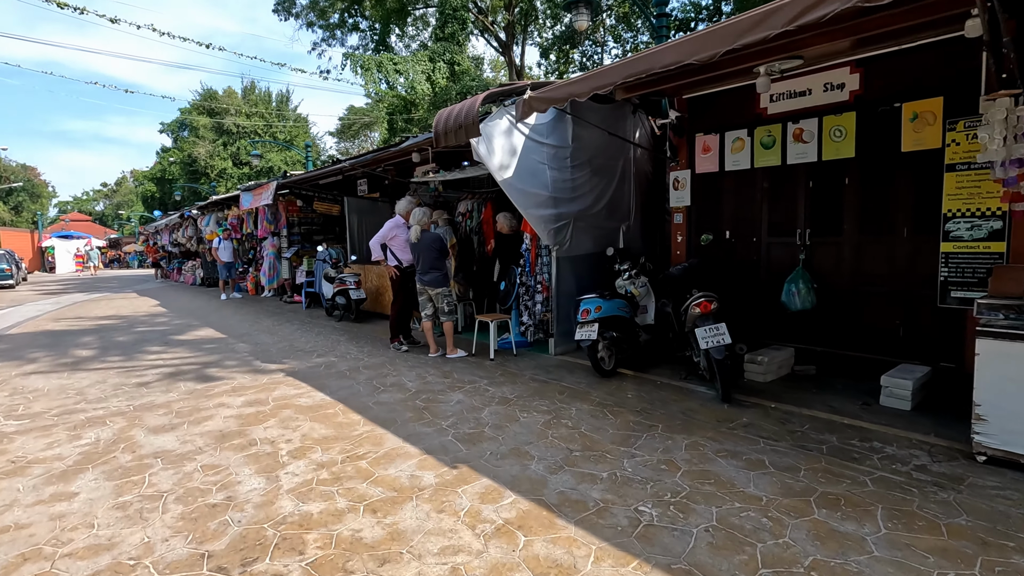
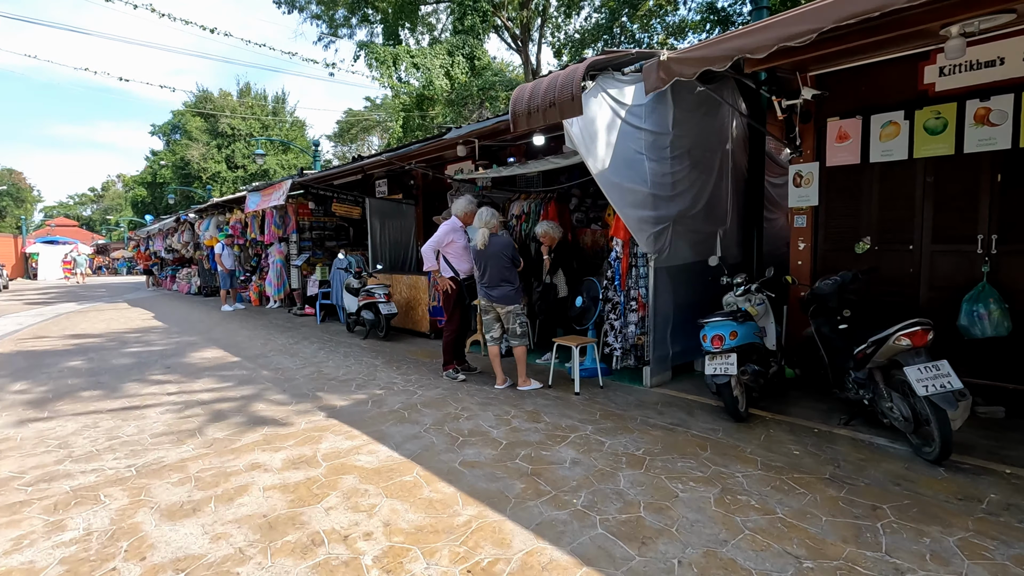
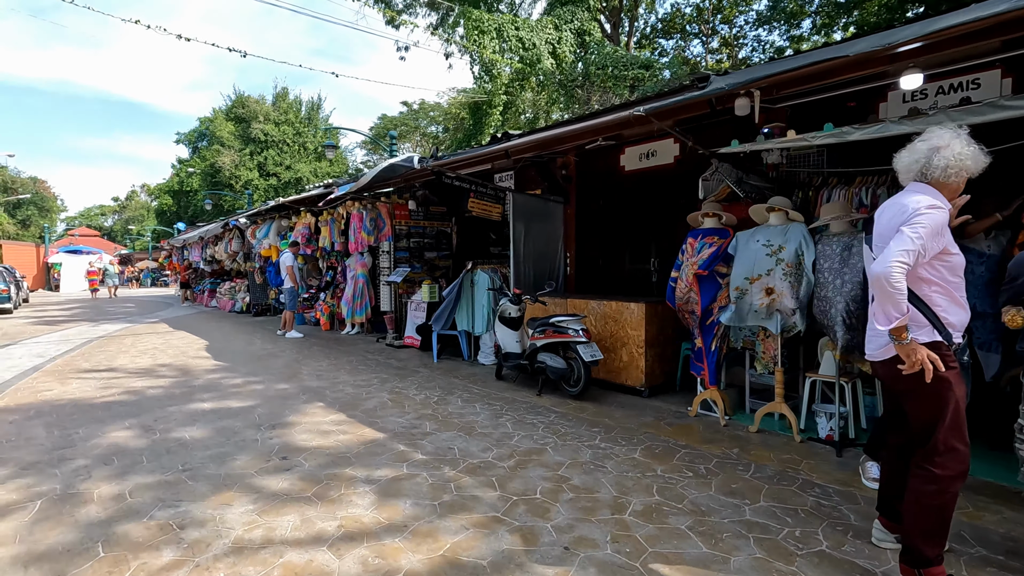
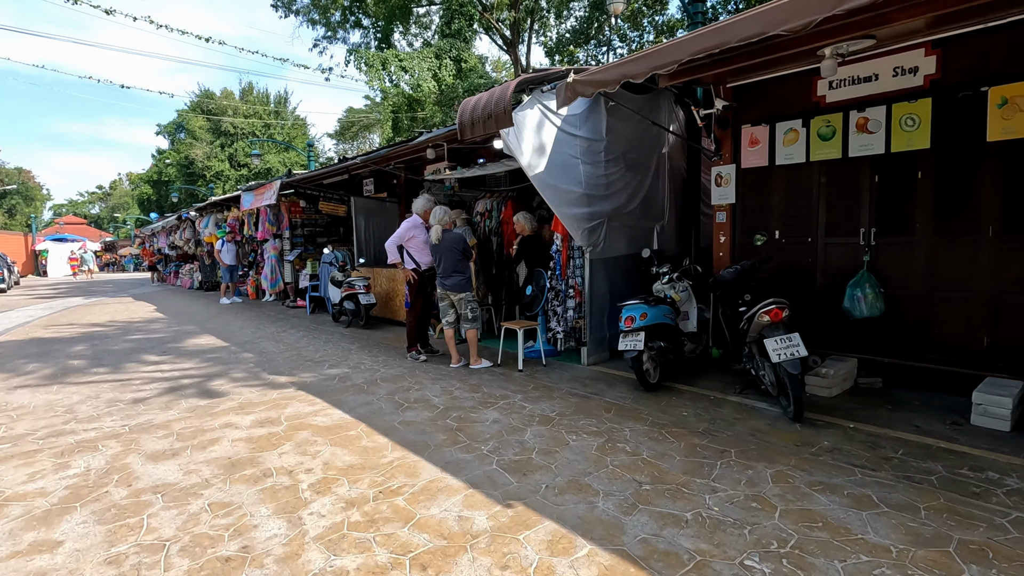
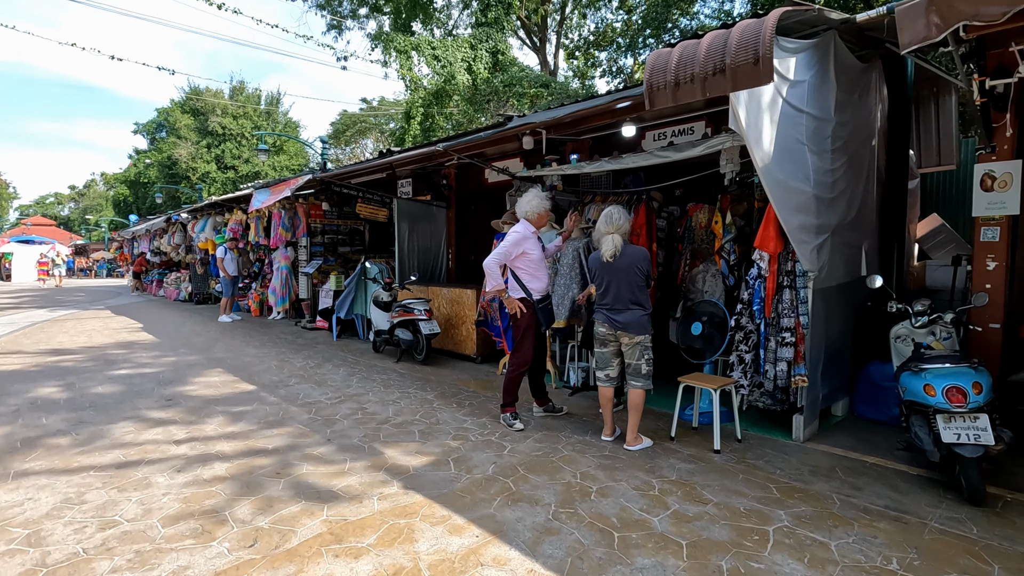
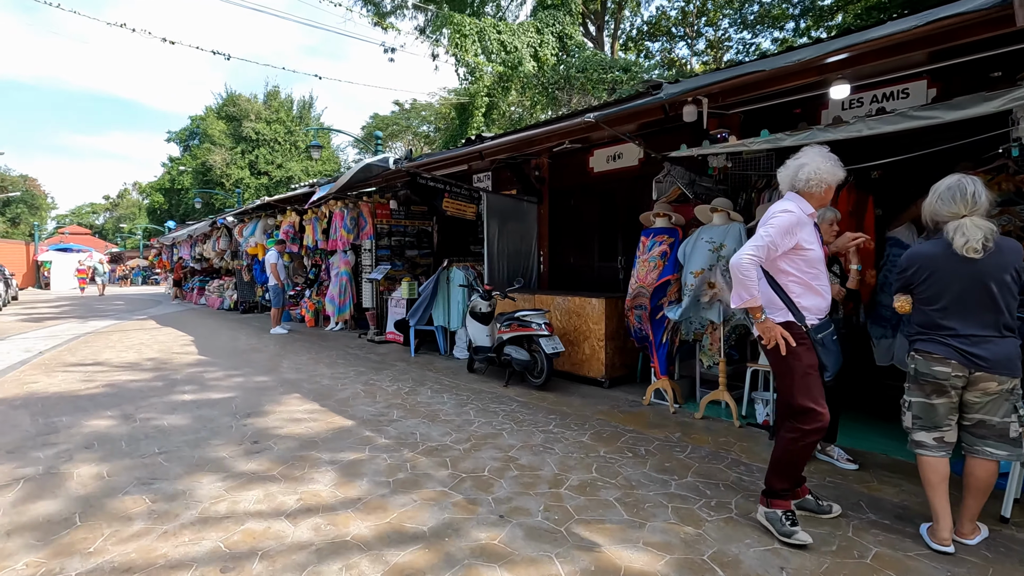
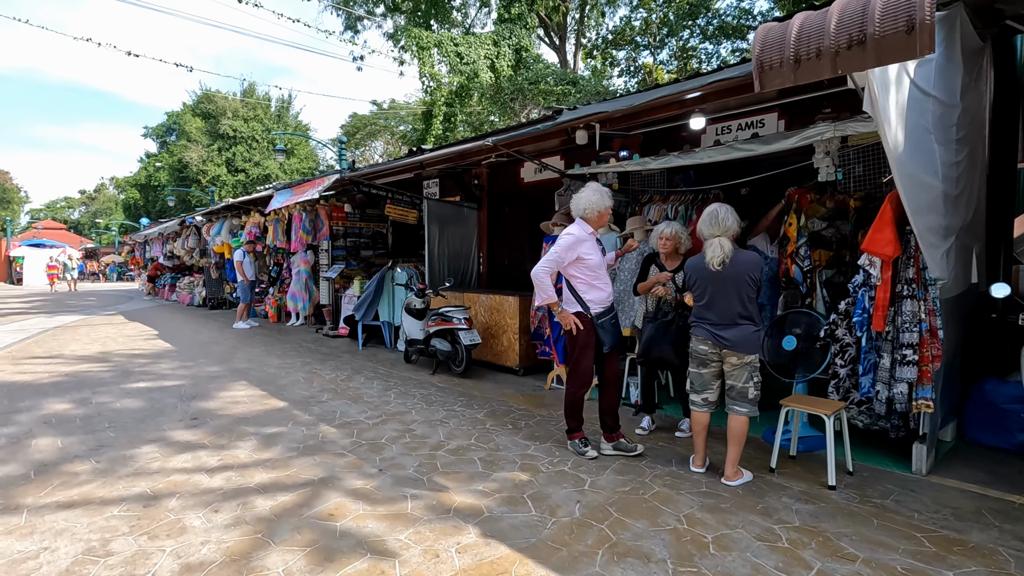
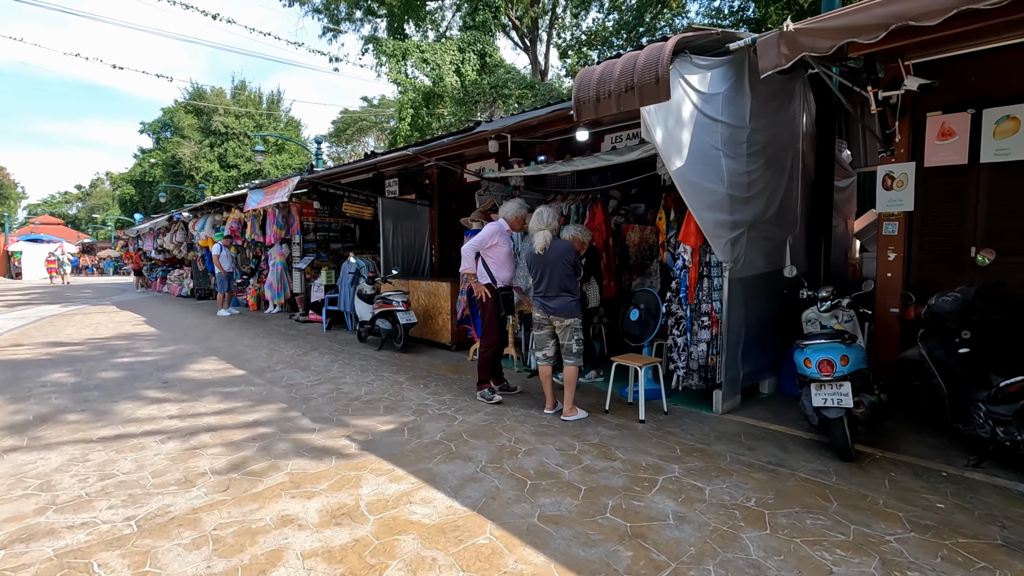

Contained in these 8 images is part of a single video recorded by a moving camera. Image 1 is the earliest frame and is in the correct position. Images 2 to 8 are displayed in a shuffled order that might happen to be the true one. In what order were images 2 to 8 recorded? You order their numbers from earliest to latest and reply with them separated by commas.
4, 2, 8, 5, 7, 6, 3
